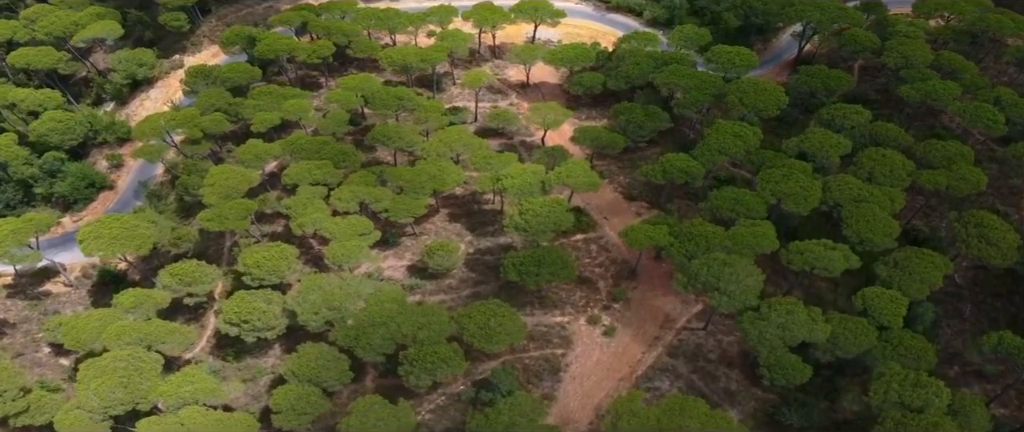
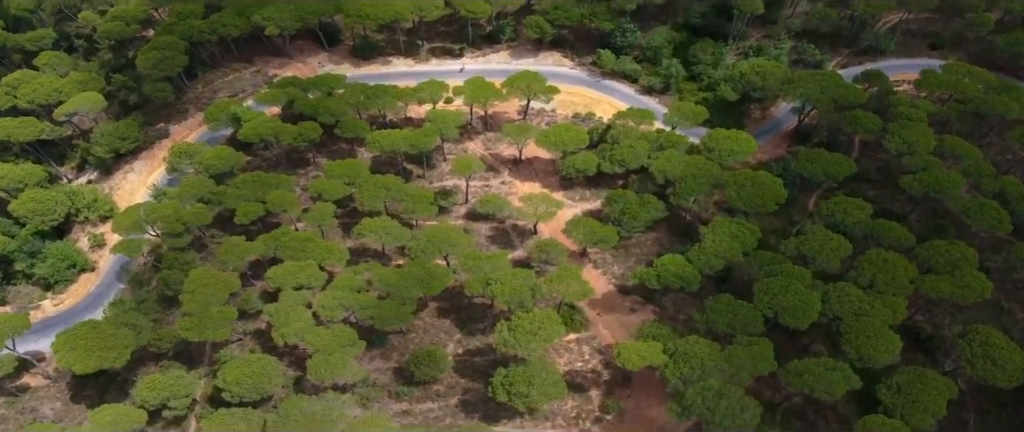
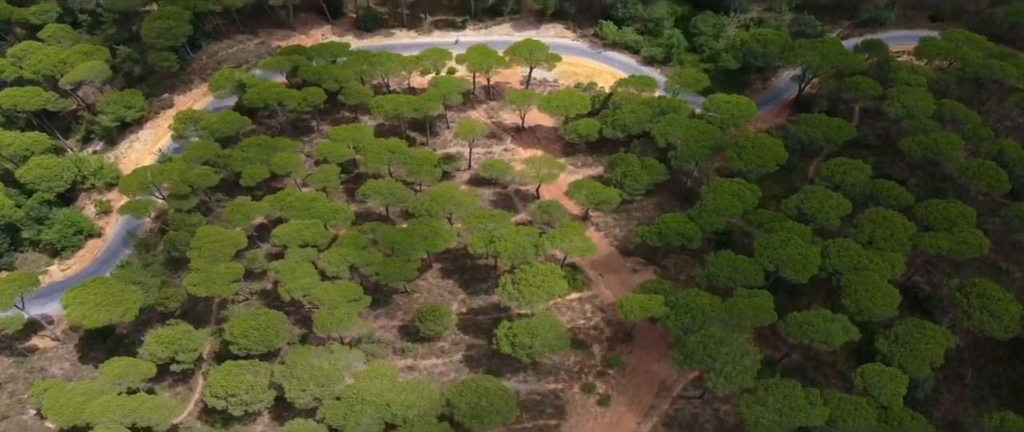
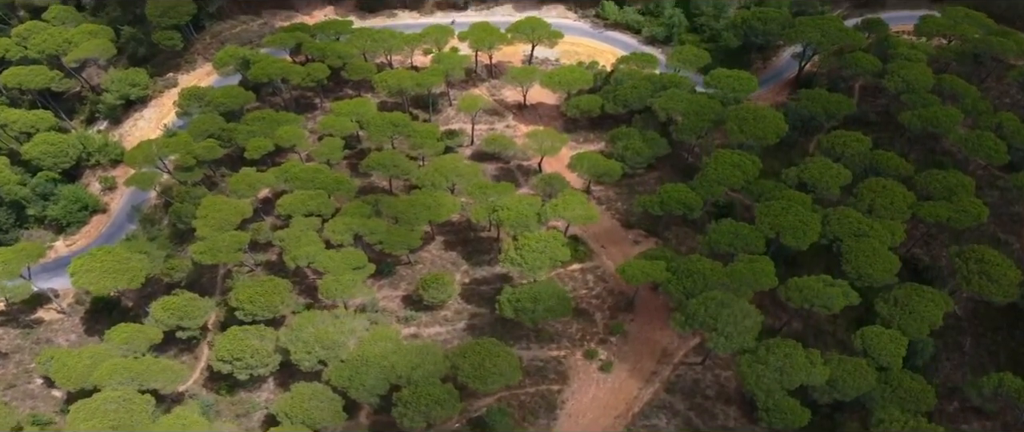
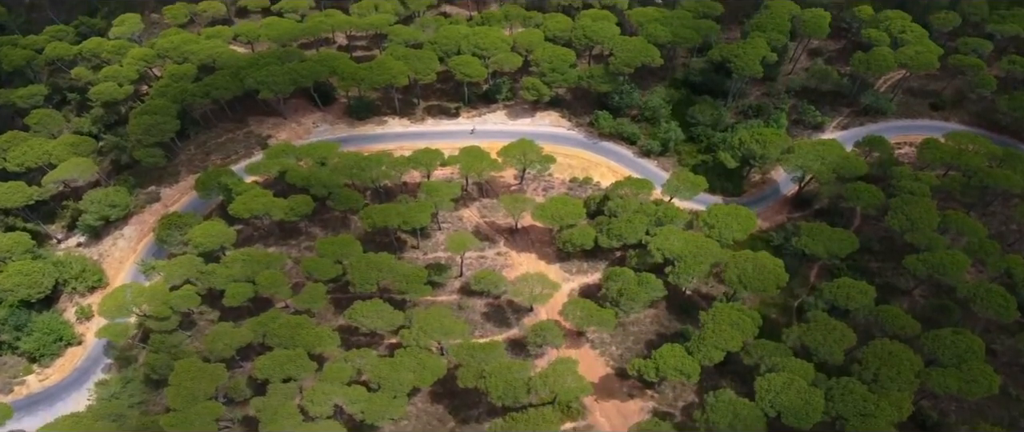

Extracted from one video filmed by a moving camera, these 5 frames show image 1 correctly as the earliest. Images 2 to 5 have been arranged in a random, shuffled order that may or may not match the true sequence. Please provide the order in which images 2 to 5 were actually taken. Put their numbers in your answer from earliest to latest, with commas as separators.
4, 3, 2, 5
